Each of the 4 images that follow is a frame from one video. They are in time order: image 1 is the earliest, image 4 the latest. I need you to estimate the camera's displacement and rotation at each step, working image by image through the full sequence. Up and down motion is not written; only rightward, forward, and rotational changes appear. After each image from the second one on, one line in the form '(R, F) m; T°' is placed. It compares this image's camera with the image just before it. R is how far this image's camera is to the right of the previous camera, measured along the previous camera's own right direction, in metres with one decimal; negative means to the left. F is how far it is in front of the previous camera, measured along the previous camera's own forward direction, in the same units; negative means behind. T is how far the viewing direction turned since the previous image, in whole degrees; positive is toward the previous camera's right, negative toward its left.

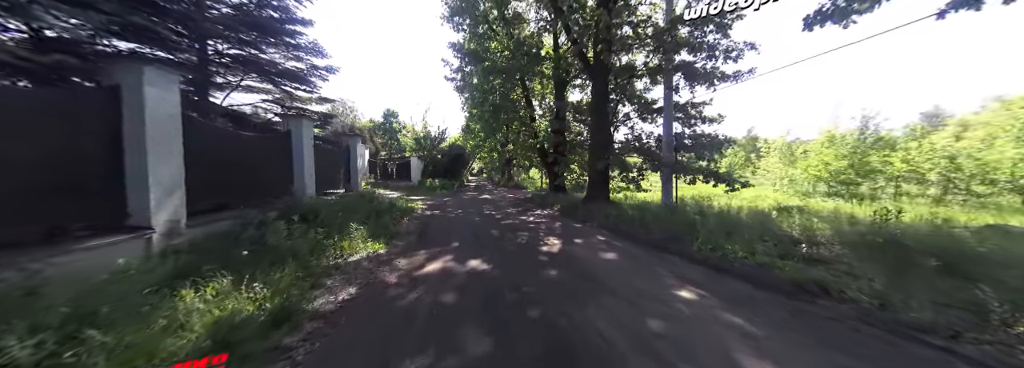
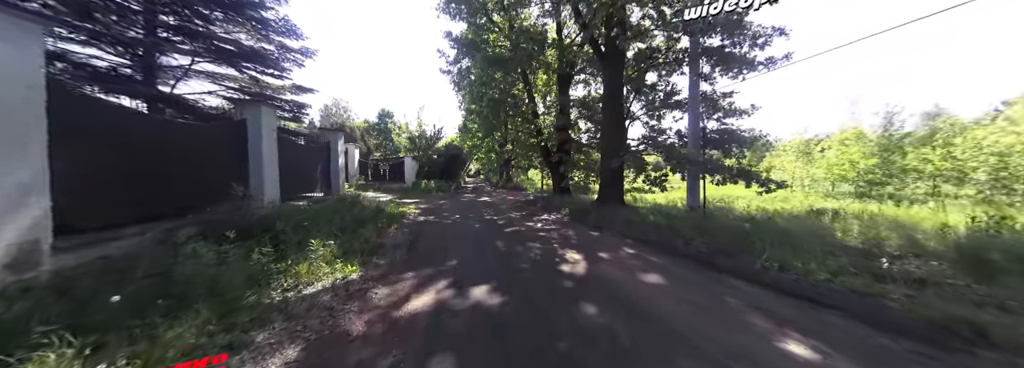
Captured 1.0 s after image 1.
(-0.3, +1.3) m; +1°
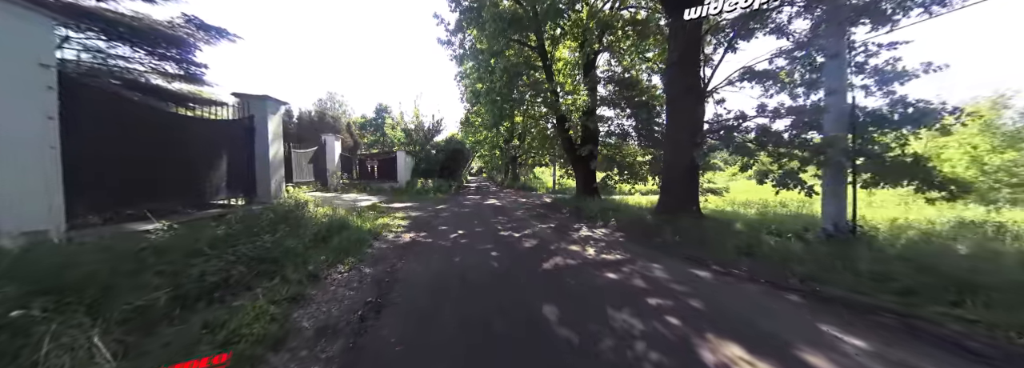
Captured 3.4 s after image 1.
(-0.8, +3.4) m; 0°
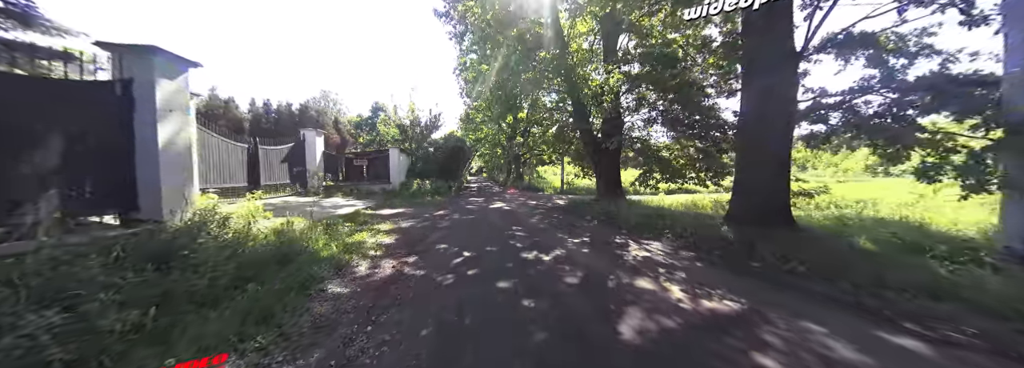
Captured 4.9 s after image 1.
(-0.5, +2.0) m; 0°
